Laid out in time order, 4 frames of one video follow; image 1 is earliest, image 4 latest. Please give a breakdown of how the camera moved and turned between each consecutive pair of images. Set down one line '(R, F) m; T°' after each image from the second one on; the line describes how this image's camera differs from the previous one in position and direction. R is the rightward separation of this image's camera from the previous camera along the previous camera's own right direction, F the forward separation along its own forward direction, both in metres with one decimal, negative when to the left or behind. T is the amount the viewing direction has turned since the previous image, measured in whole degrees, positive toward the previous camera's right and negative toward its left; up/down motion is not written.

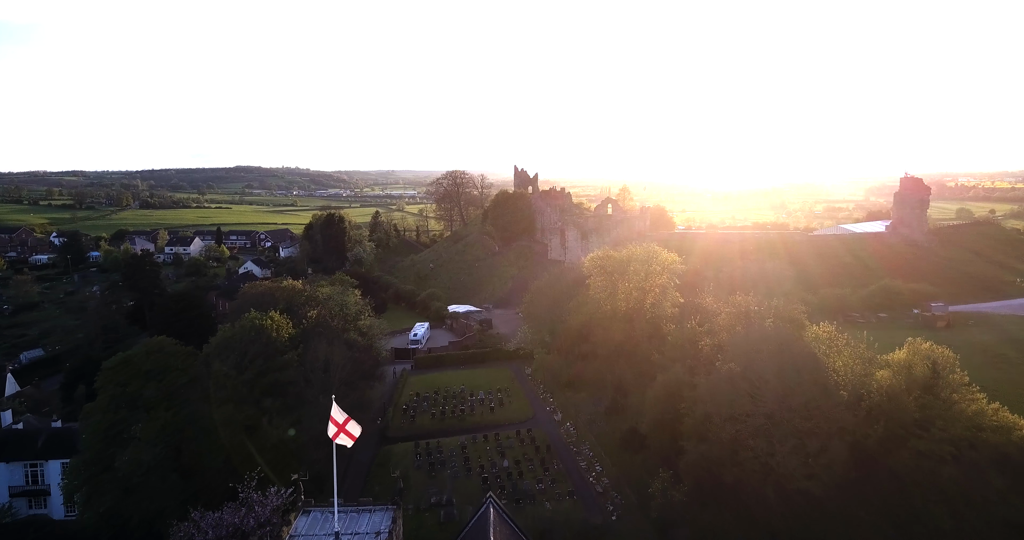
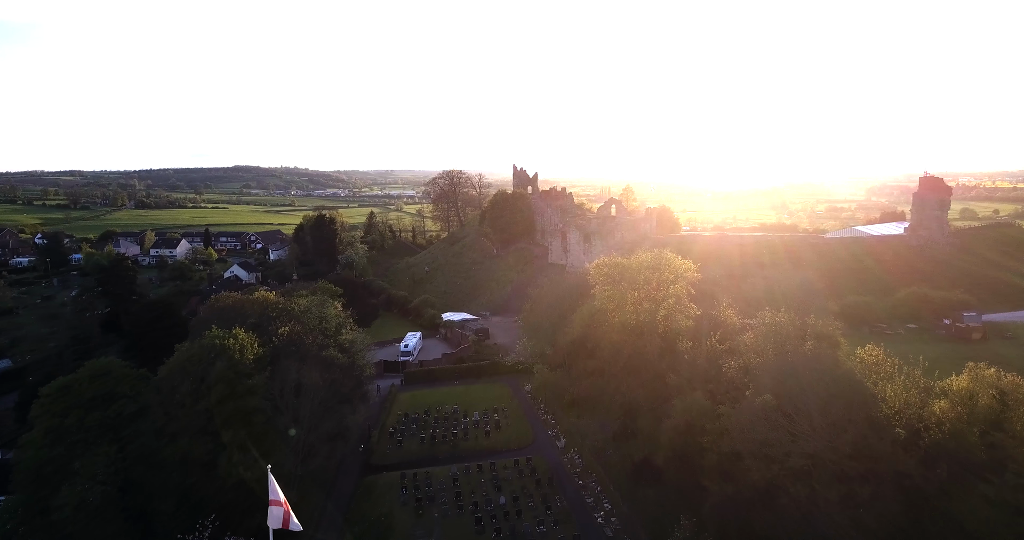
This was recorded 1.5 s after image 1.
(+0.1, +2.8) m; 0°
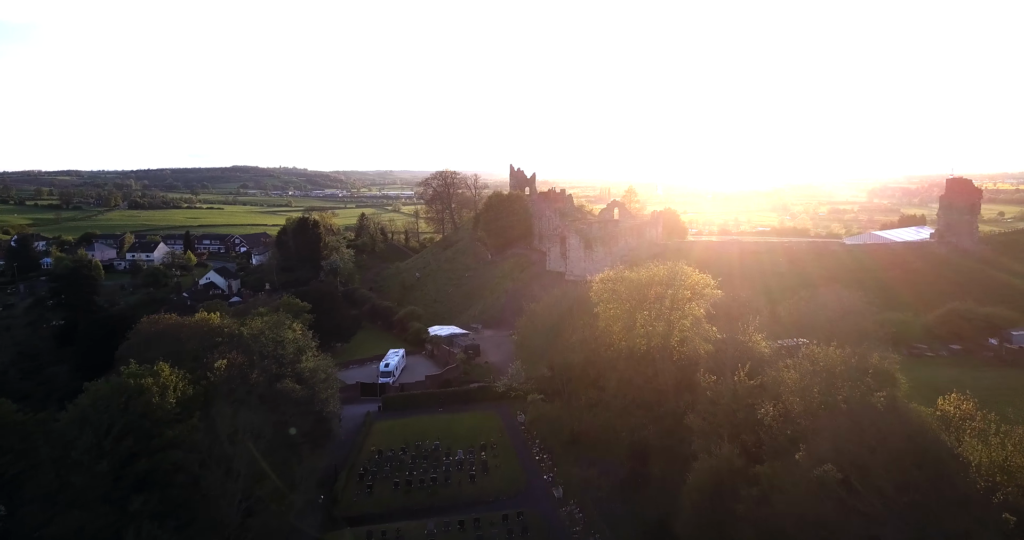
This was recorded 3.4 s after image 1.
(+0.4, +3.9) m; 0°
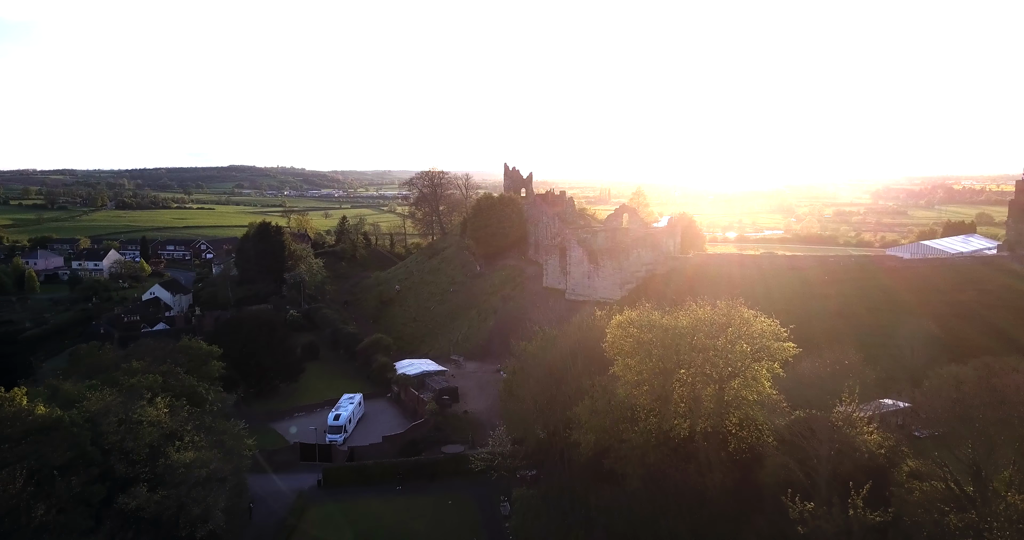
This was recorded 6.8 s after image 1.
(+0.7, +7.6) m; 0°
